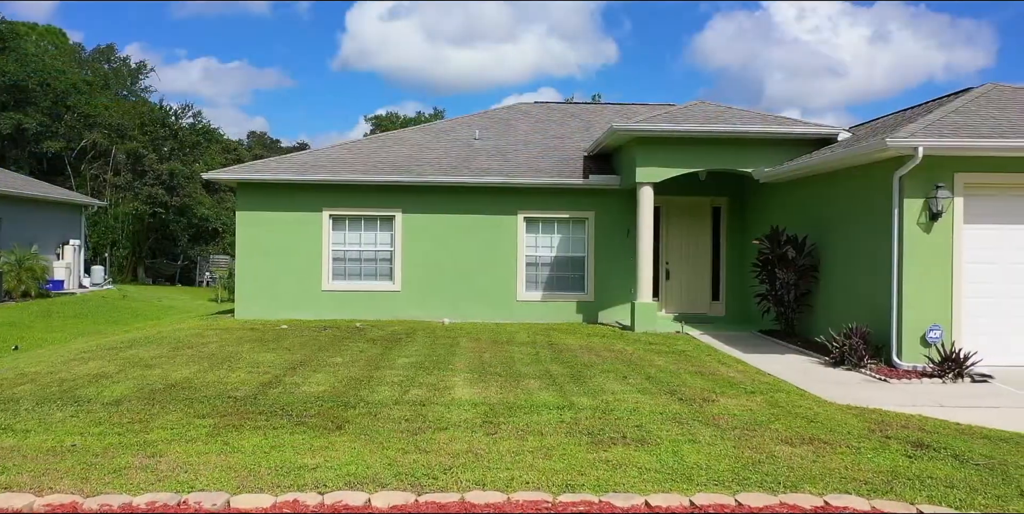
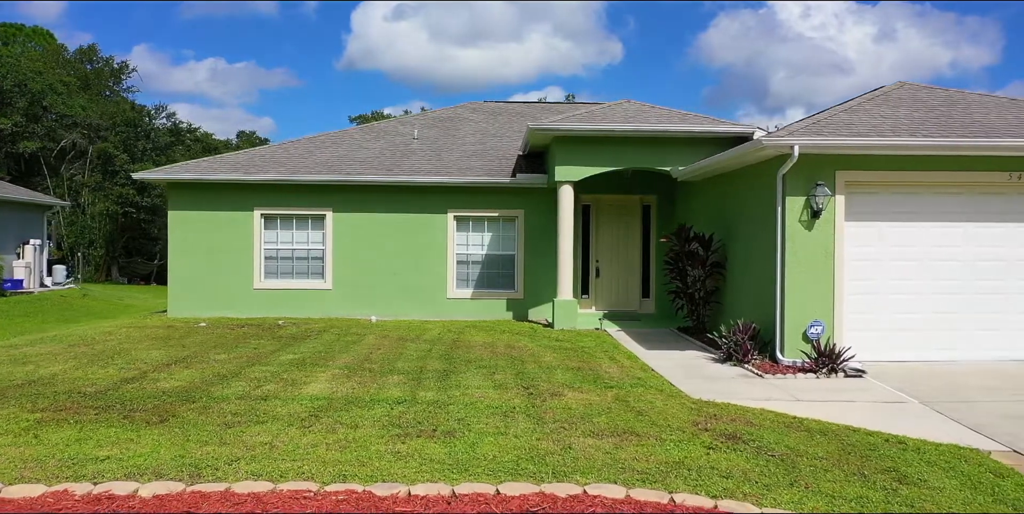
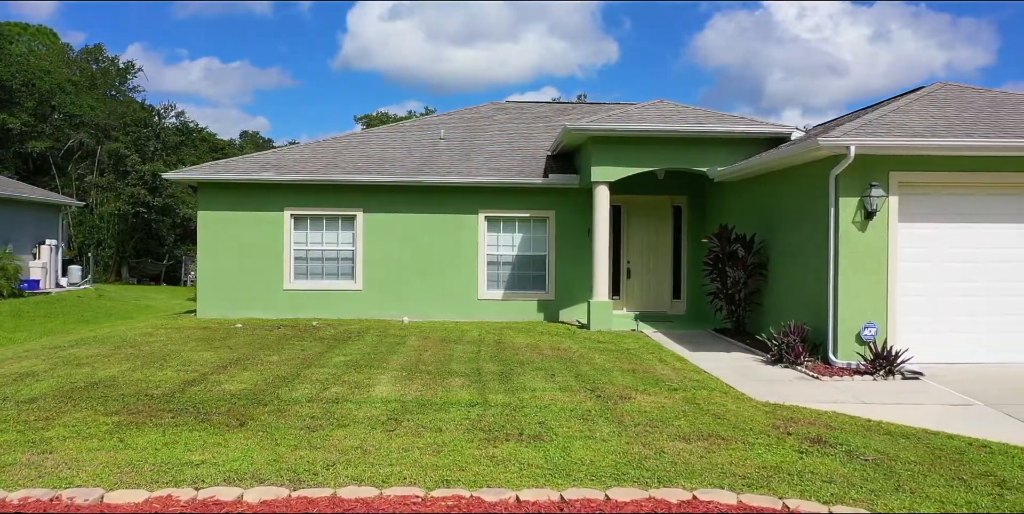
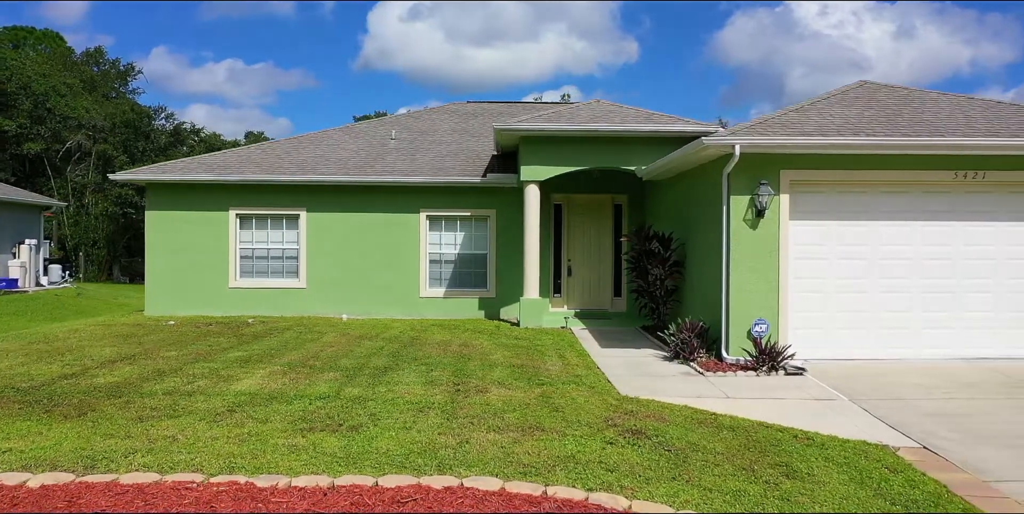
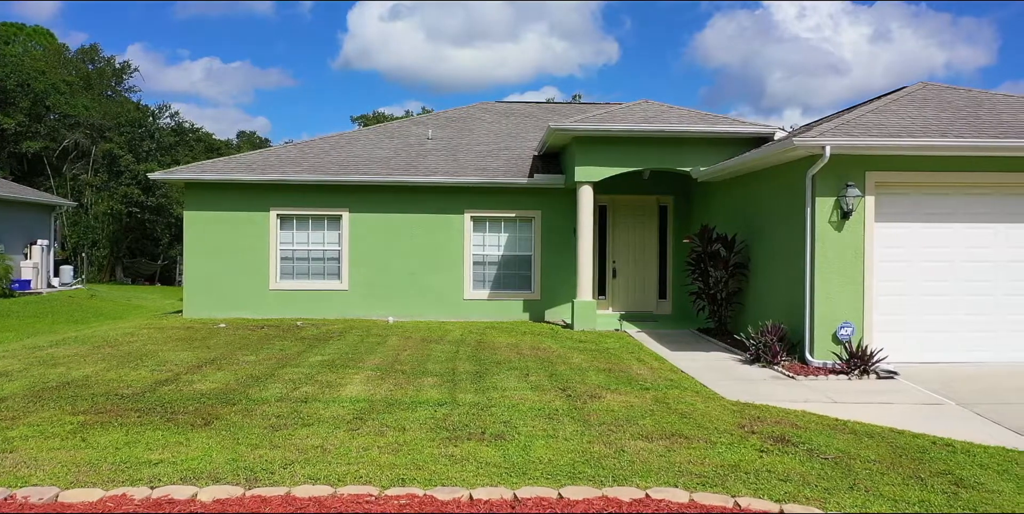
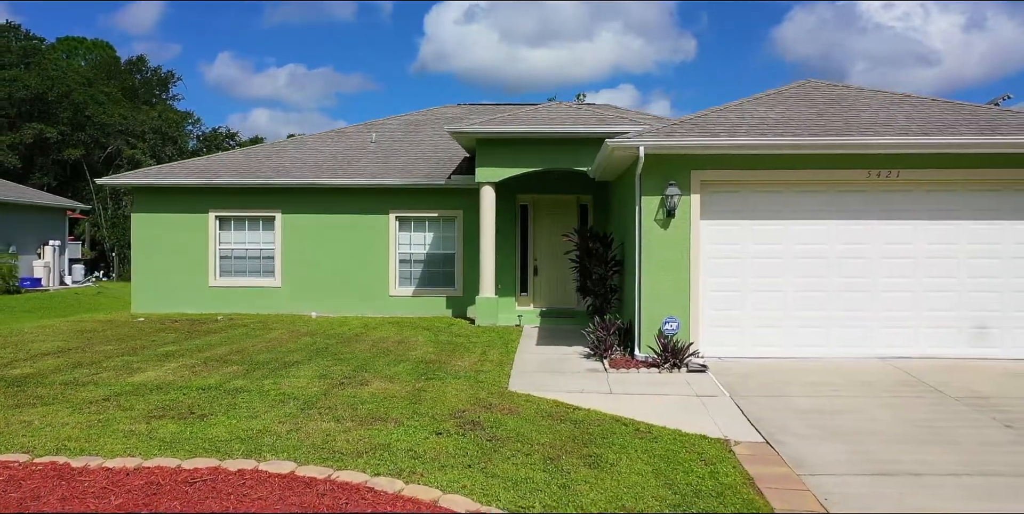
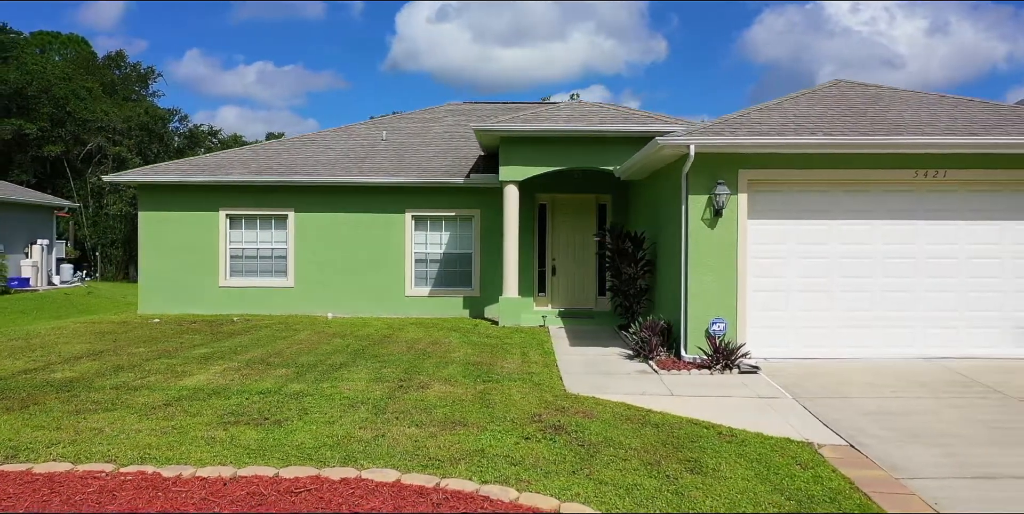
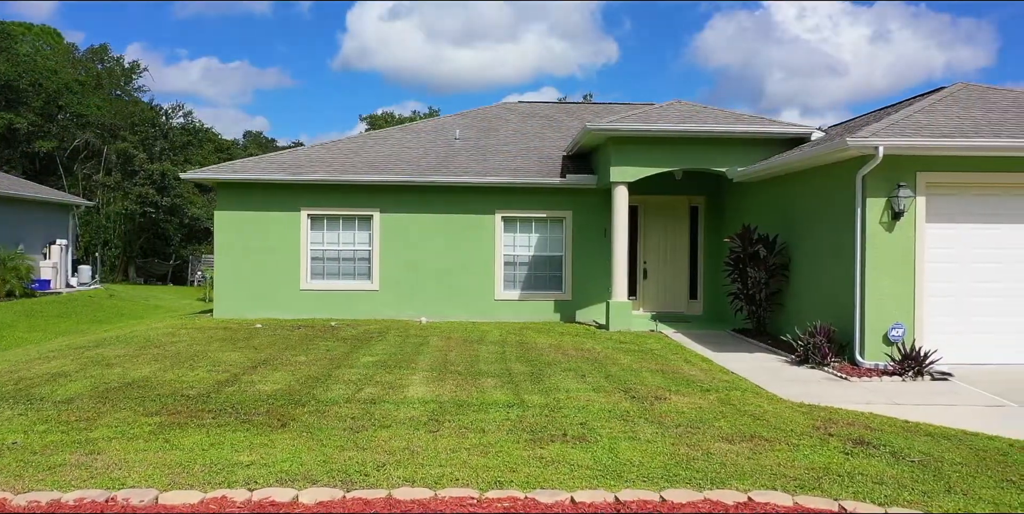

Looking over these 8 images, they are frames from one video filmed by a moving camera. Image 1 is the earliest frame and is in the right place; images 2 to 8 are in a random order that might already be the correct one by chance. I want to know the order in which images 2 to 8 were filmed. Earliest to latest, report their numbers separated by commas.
8, 3, 5, 2, 4, 7, 6
